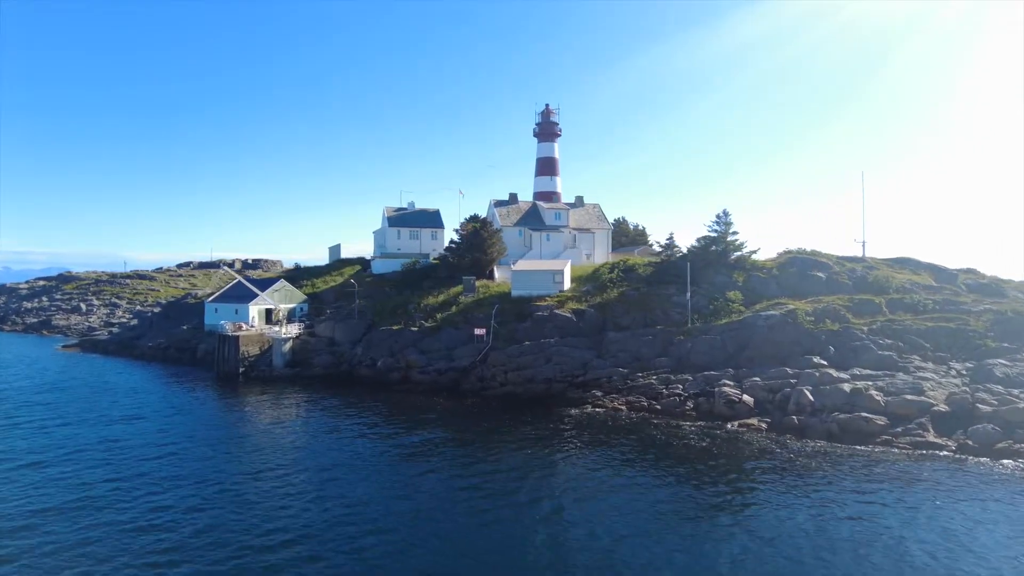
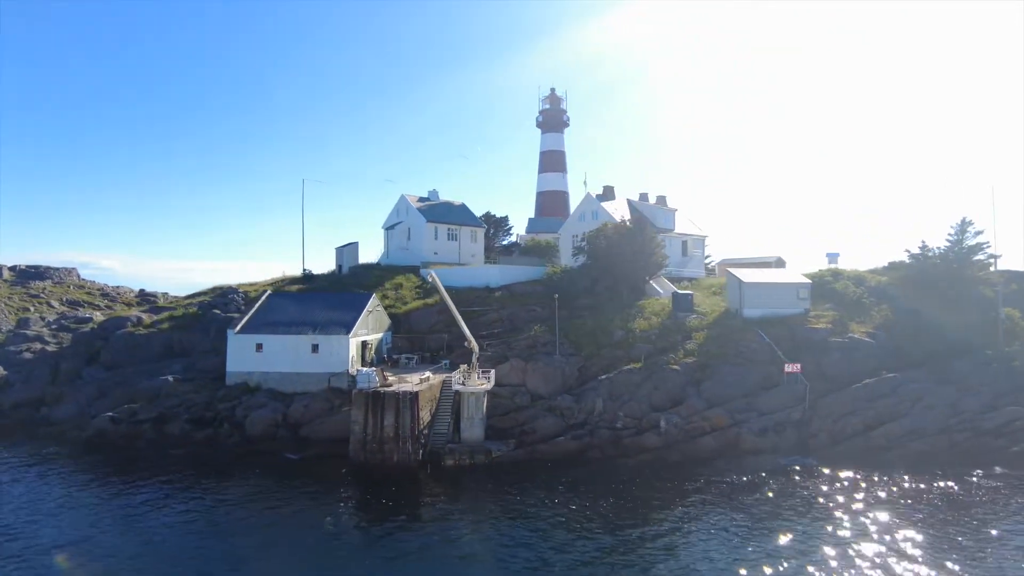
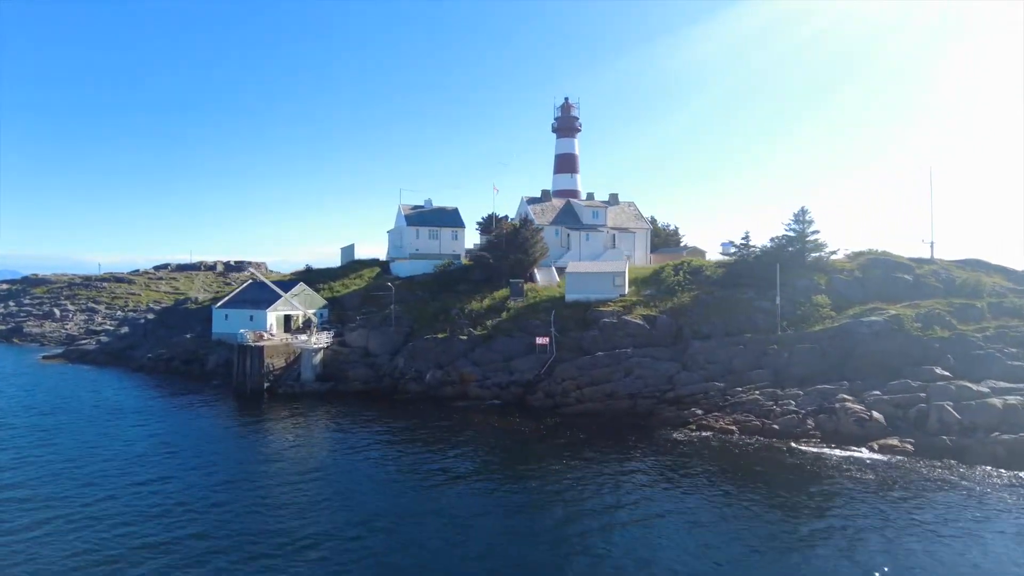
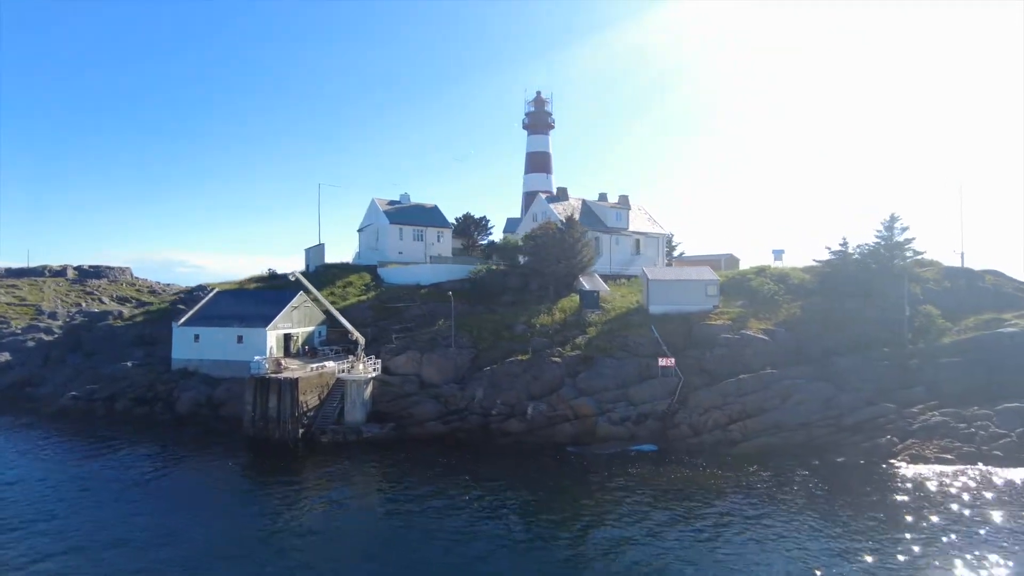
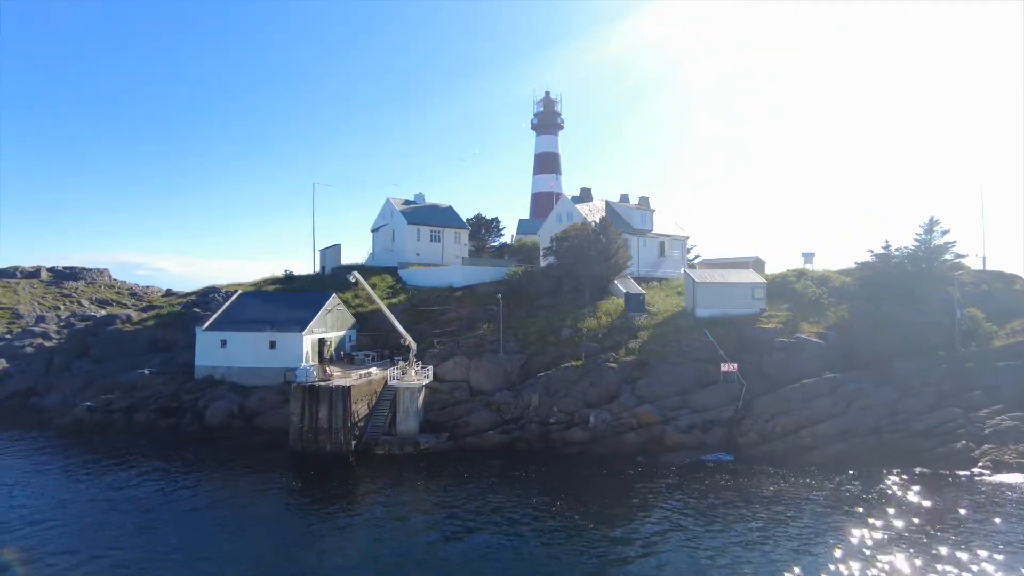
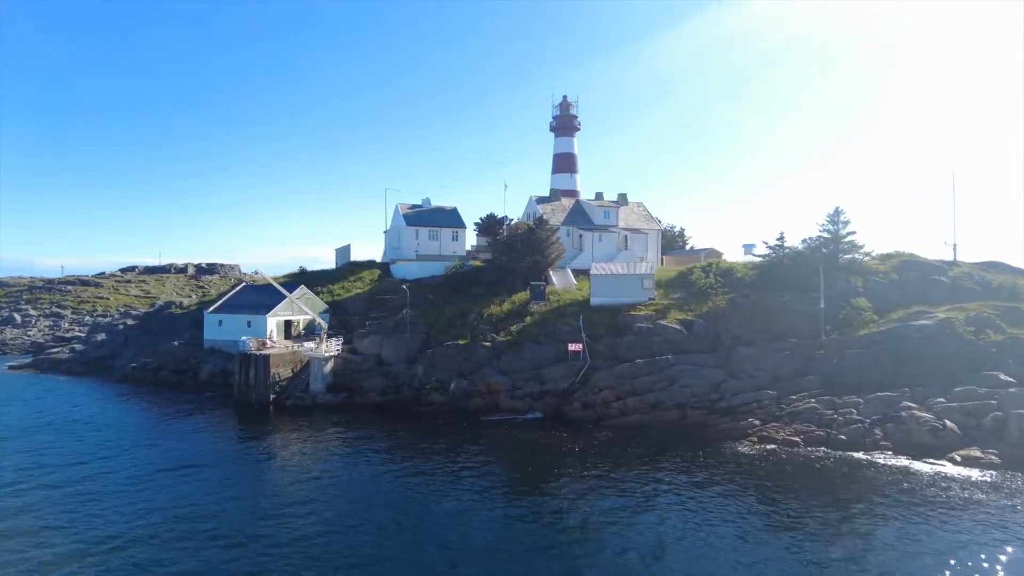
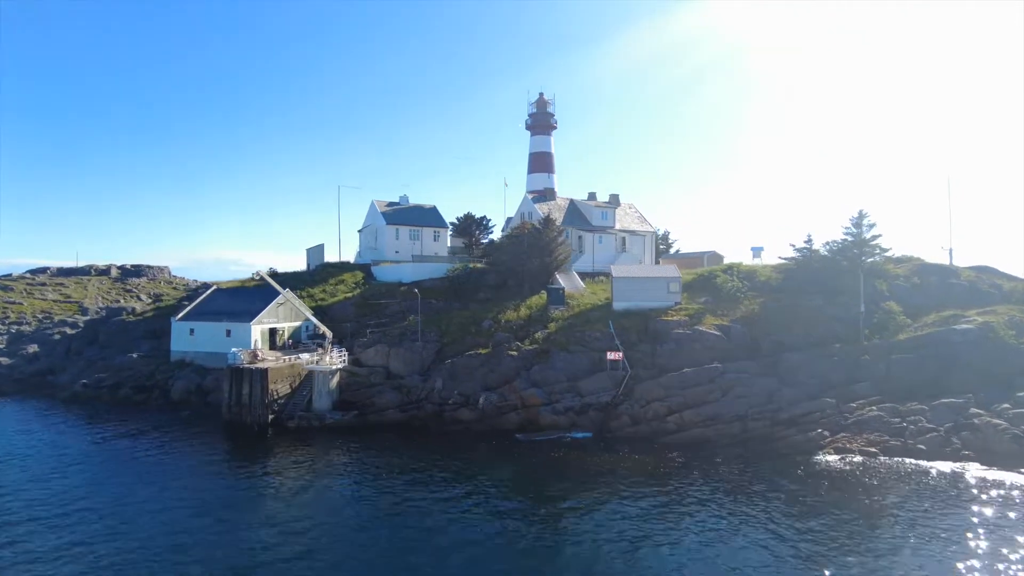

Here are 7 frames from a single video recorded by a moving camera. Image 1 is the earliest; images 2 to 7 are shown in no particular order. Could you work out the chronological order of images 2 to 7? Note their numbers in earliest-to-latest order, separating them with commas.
3, 6, 7, 4, 5, 2
